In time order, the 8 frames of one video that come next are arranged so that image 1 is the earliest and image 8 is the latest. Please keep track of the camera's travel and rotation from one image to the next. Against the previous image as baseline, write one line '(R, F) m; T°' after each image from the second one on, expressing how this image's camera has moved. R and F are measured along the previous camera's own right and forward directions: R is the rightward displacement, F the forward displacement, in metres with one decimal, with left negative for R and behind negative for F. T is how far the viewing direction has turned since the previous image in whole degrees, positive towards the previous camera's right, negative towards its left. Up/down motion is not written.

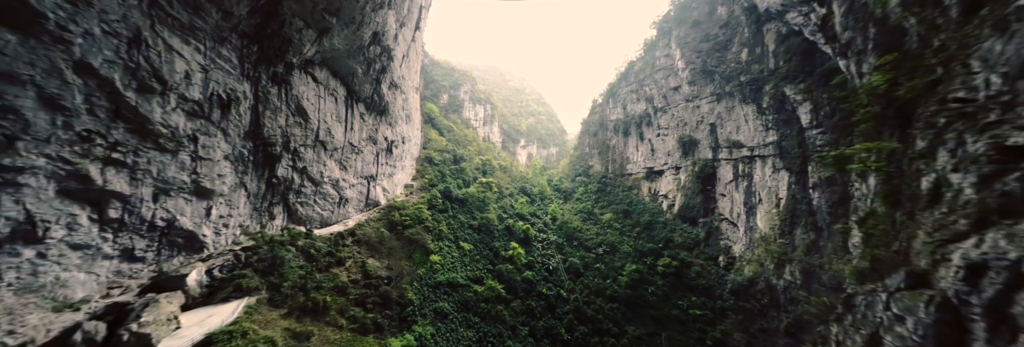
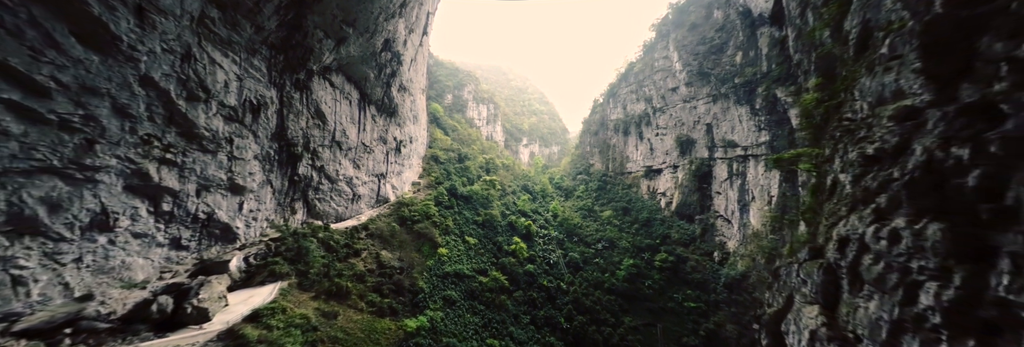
(0.0, -0.7) m; 0°
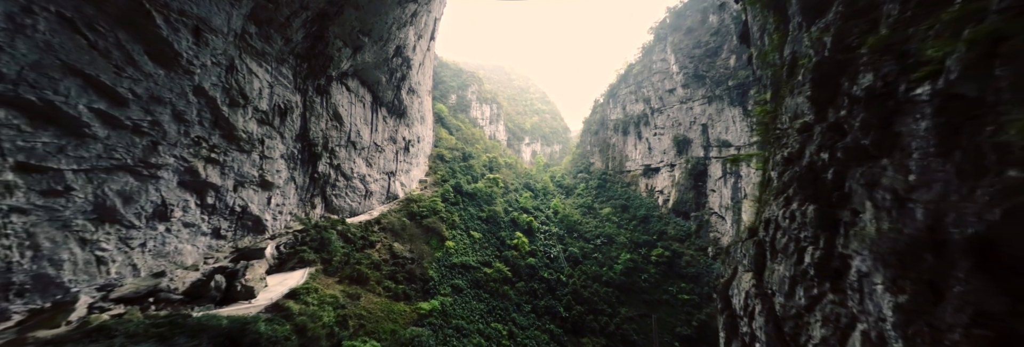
(0.0, -0.8) m; 0°
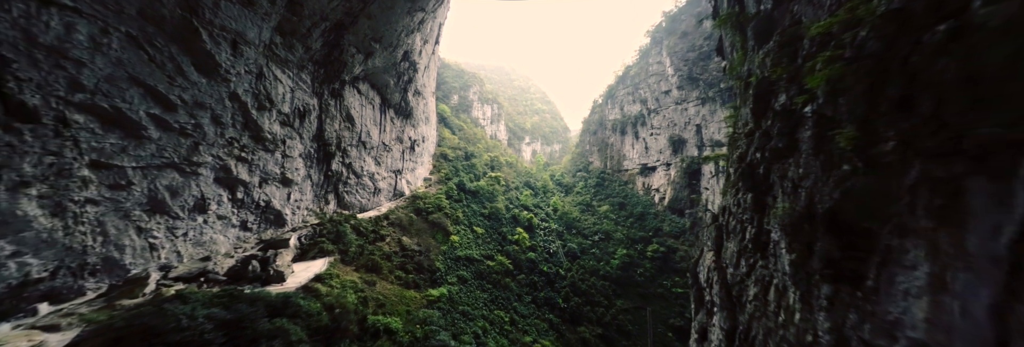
(0.0, -0.7) m; 0°
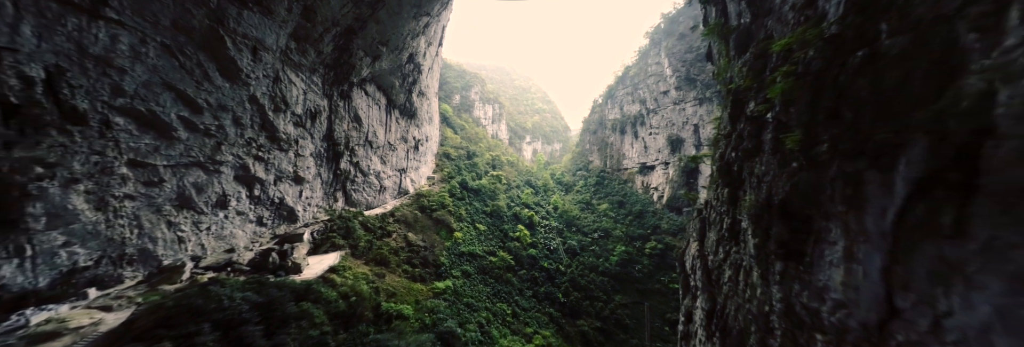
(0.0, -0.4) m; 0°
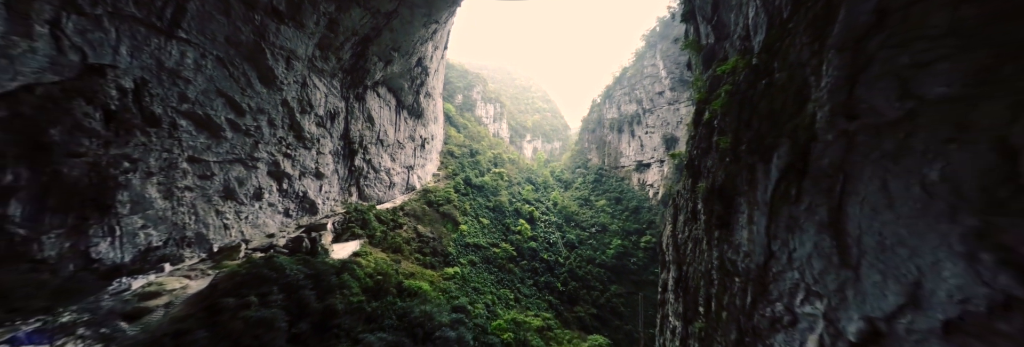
(-0.1, -0.9) m; 0°
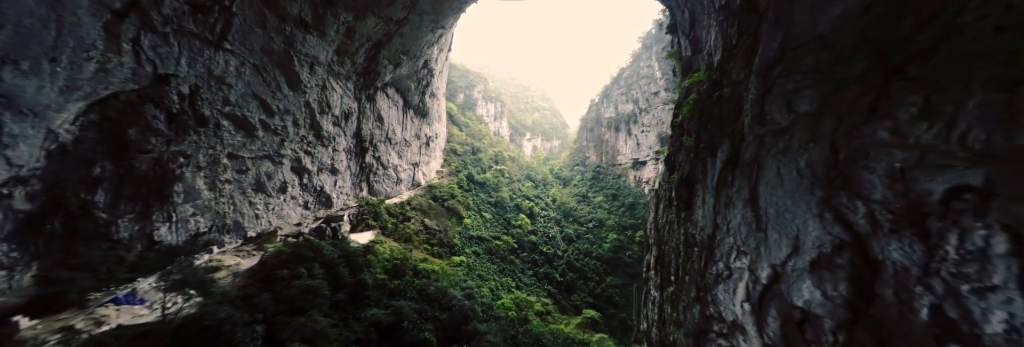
(-0.1, -0.8) m; 0°
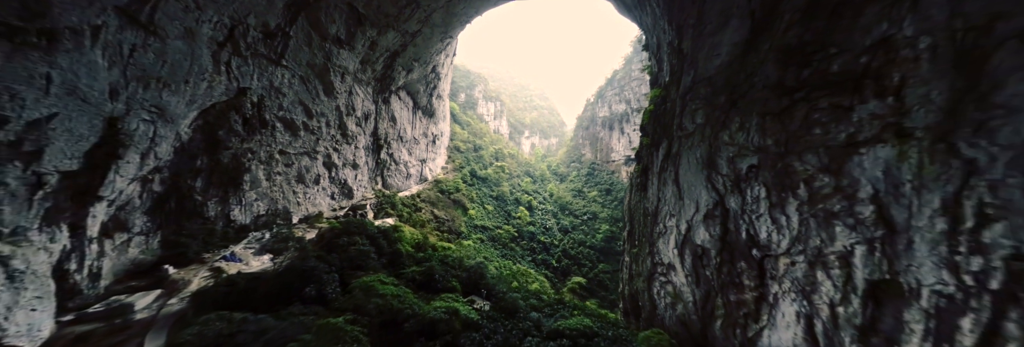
(-0.1, -1.5) m; 0°
